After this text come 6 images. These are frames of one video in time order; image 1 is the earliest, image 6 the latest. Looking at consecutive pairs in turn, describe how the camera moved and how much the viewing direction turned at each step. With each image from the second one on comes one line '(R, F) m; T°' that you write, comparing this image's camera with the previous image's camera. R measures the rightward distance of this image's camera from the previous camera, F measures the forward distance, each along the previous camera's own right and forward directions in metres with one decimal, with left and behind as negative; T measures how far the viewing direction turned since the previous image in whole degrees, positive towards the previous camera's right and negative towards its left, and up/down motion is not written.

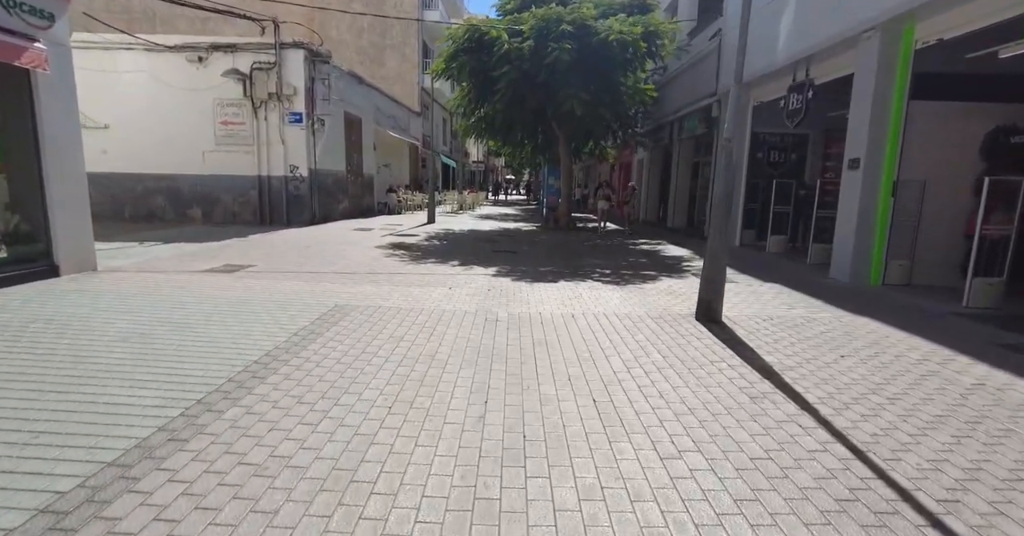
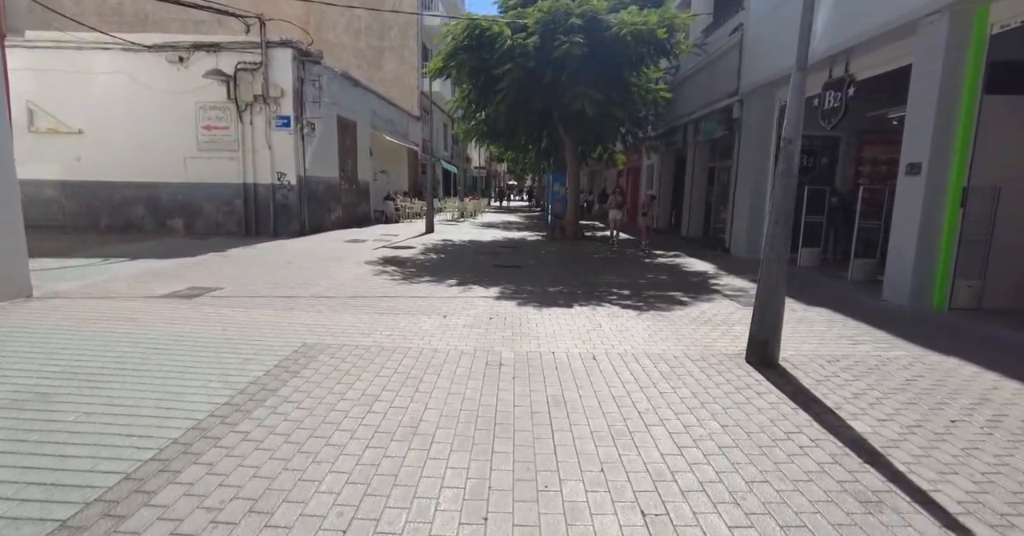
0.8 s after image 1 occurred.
(0.0, +1.1) m; 0°
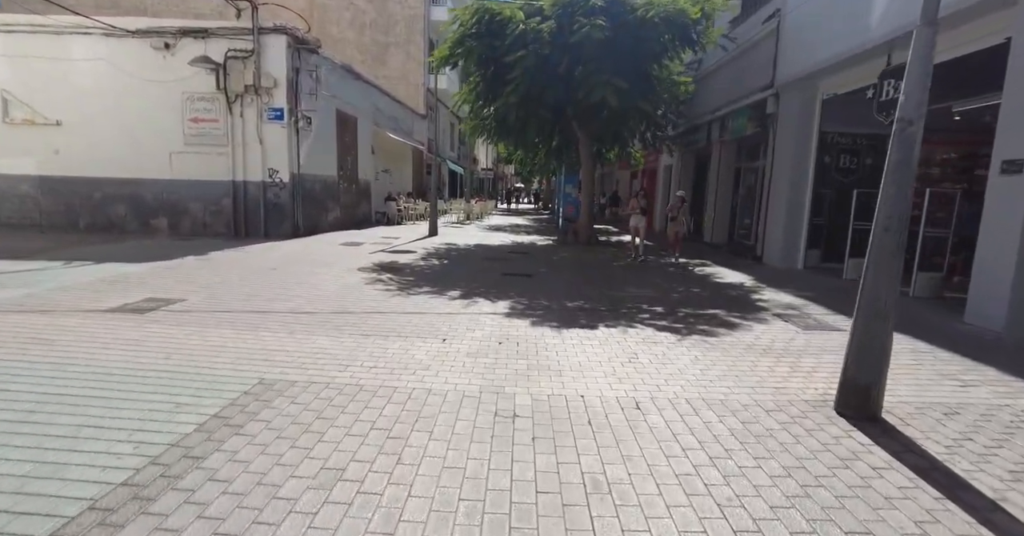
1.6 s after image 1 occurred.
(-0.1, +1.2) m; -1°
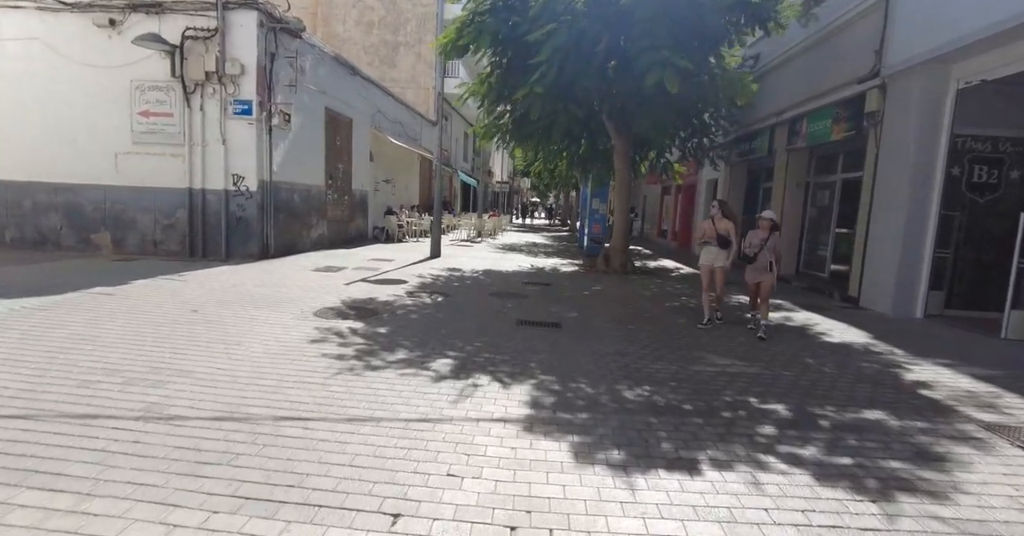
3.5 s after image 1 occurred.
(-0.1, +2.7) m; -2°
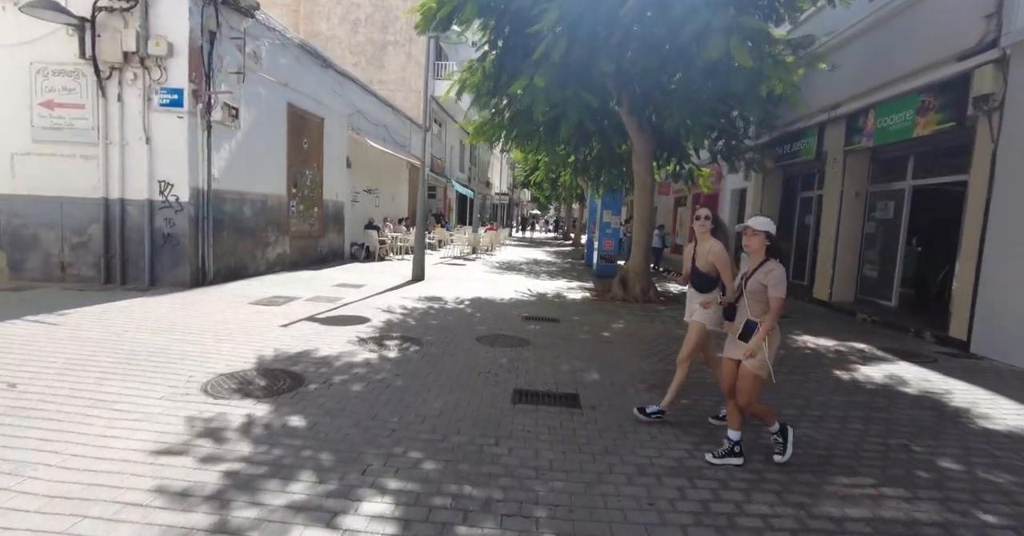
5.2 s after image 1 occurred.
(+0.1, +2.3) m; 0°
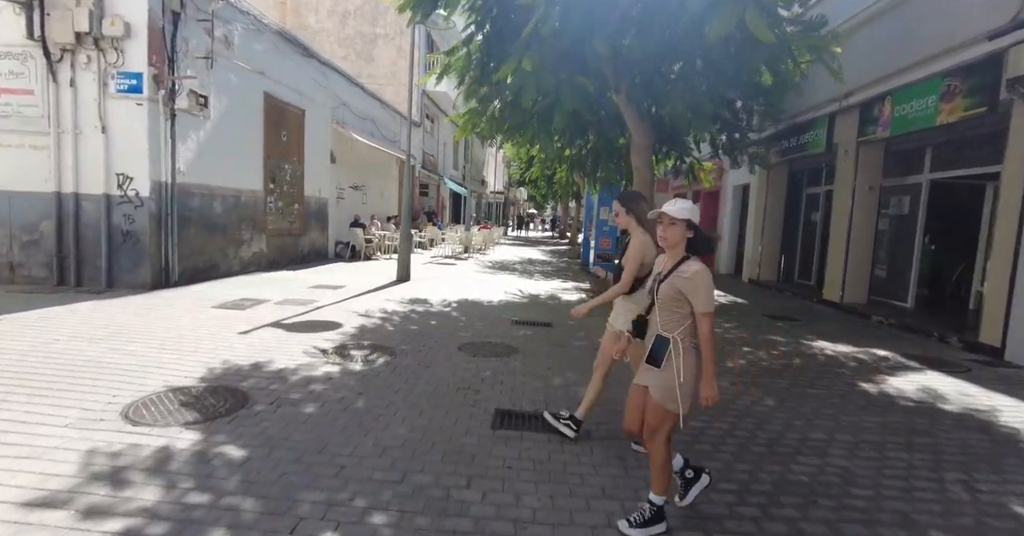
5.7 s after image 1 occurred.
(+0.1, +0.7) m; 0°
